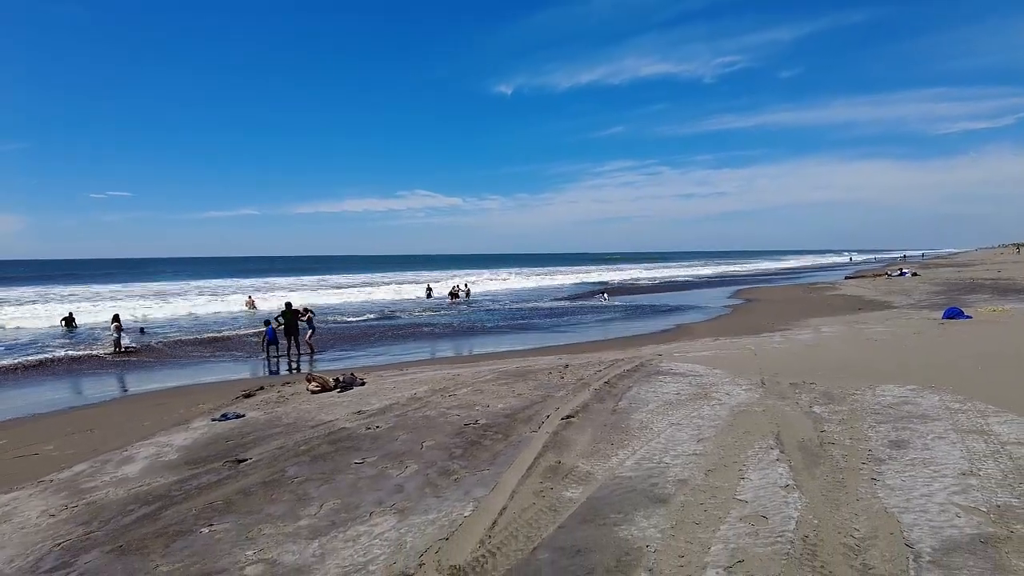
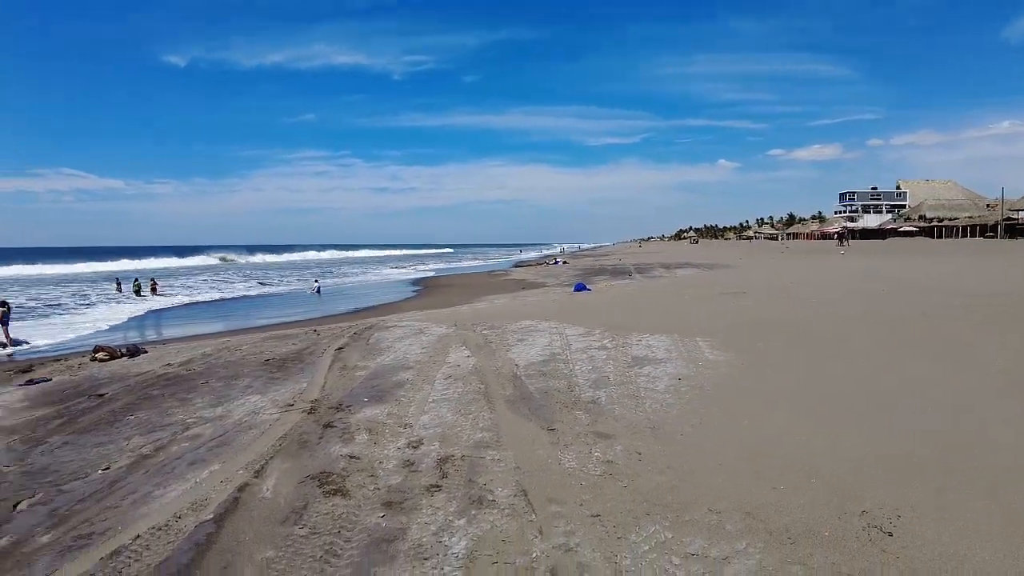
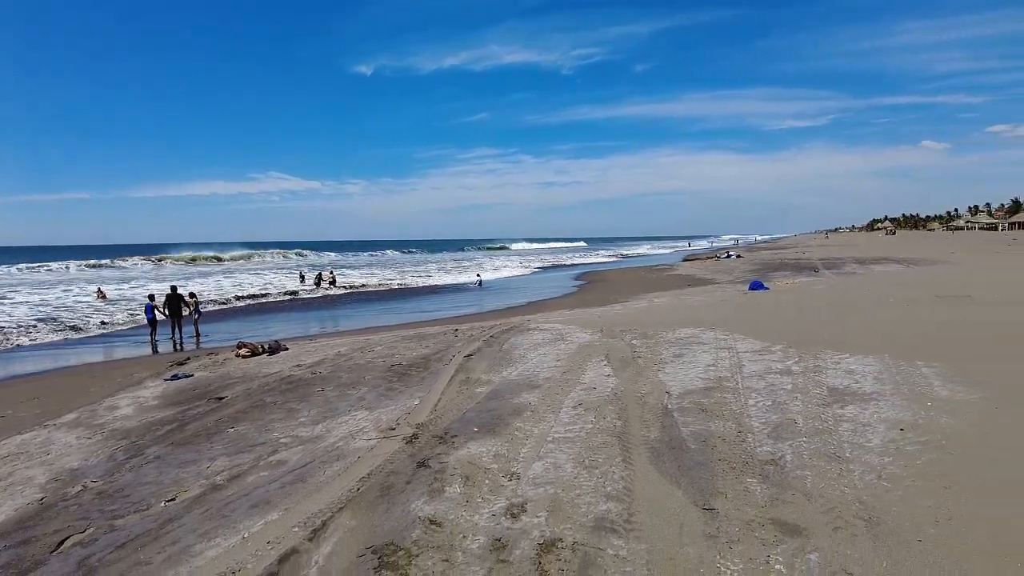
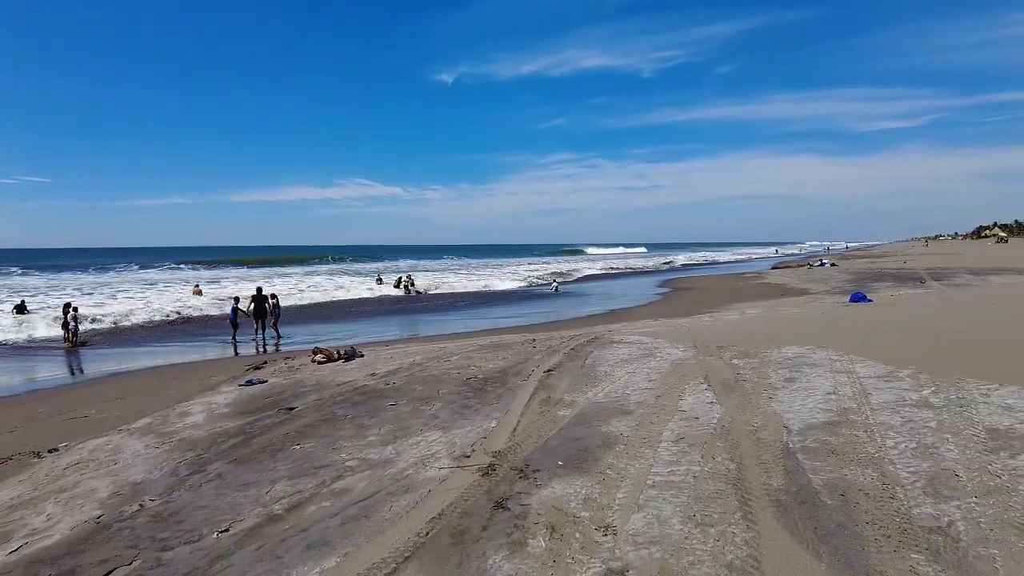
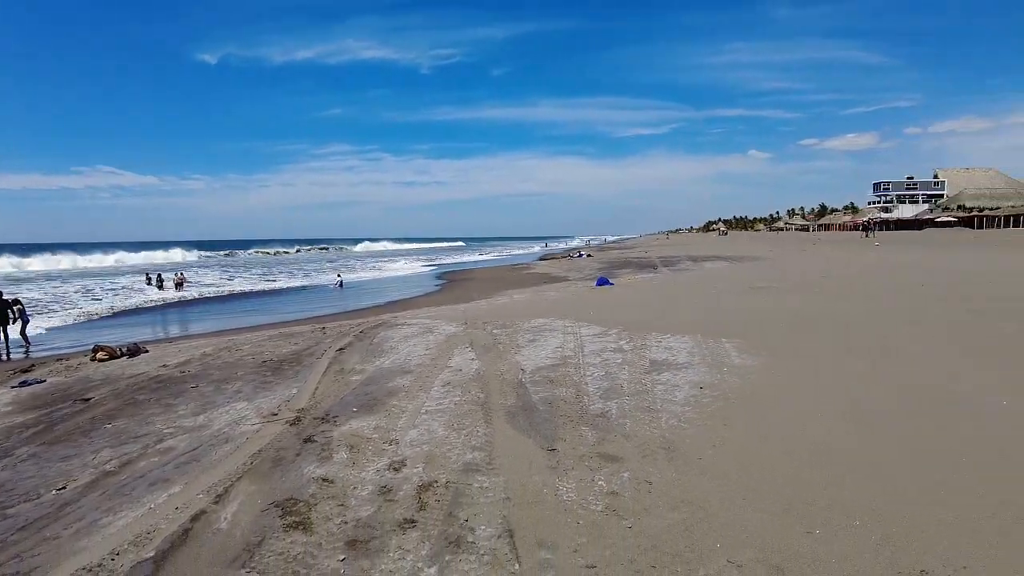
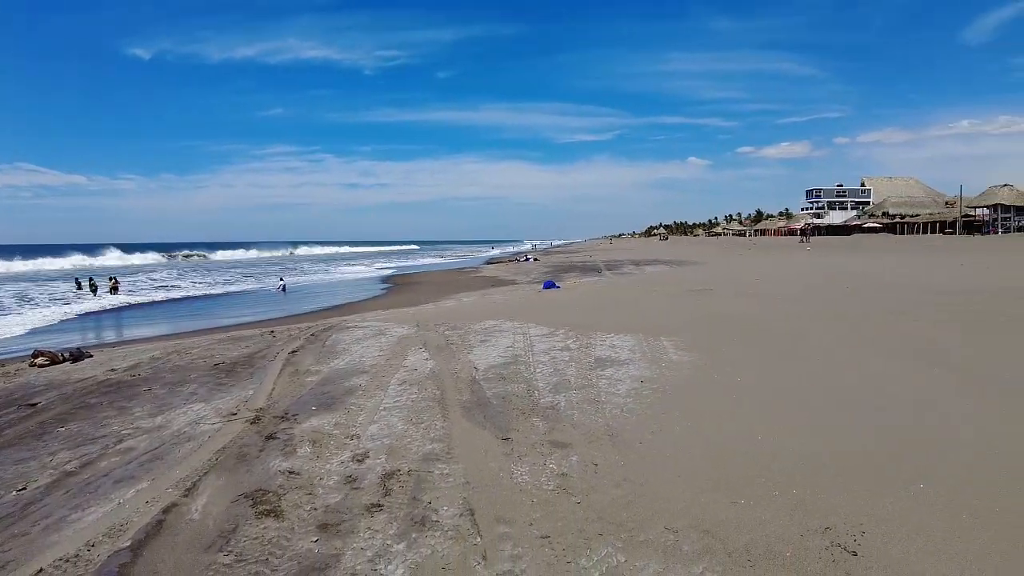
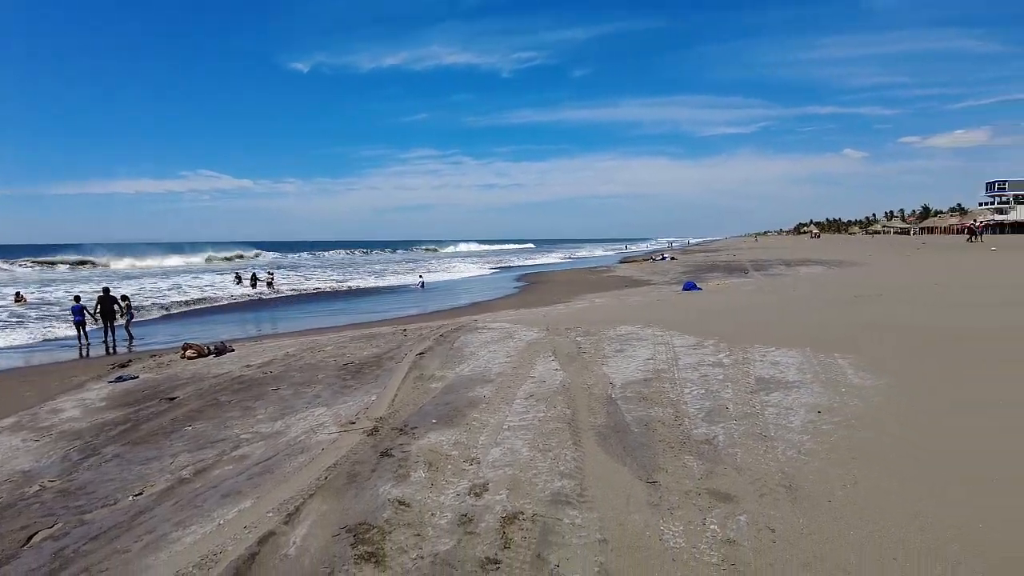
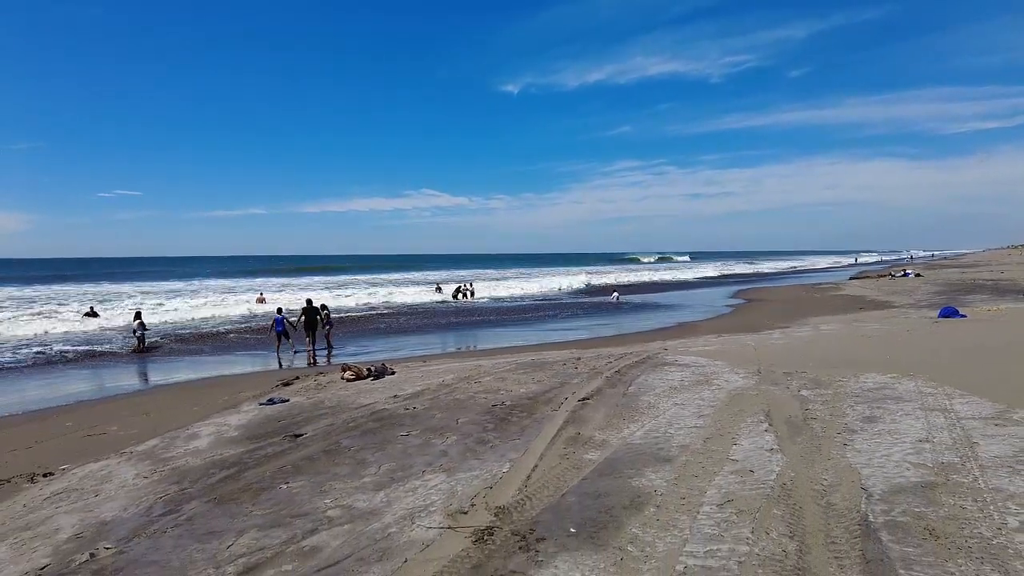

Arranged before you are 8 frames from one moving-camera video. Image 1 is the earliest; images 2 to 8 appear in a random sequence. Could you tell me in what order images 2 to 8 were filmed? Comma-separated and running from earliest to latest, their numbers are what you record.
8, 4, 3, 7, 5, 6, 2
